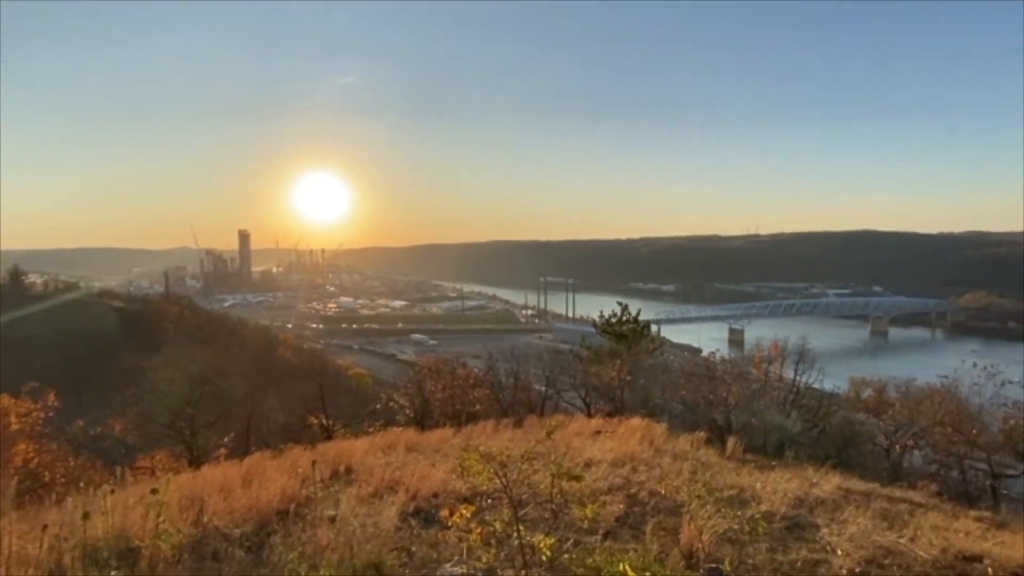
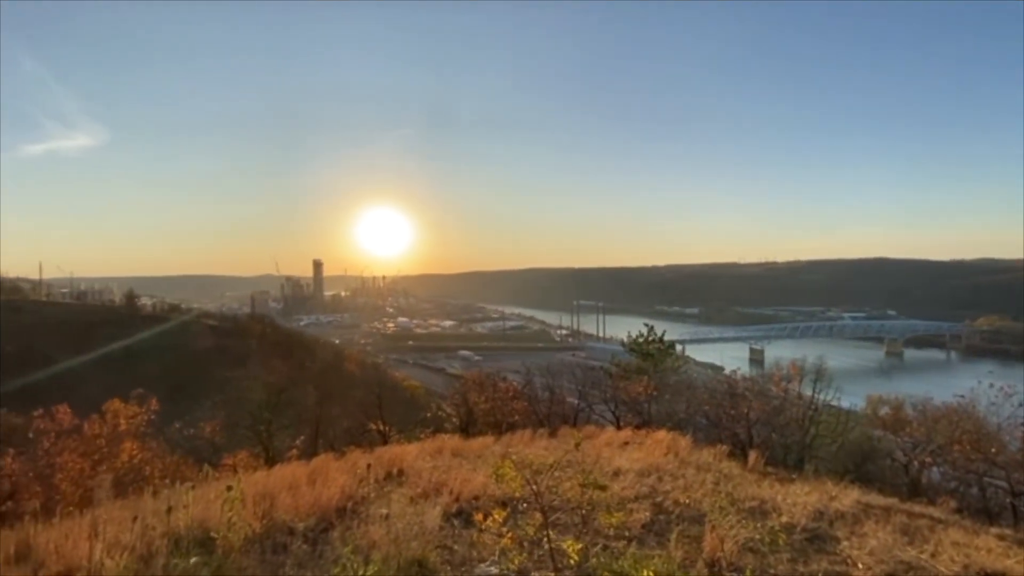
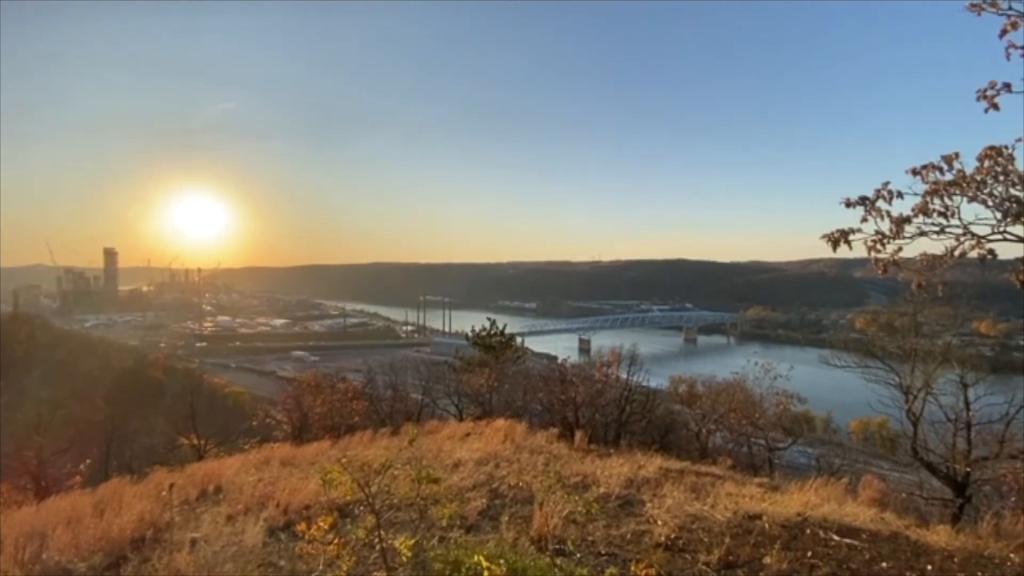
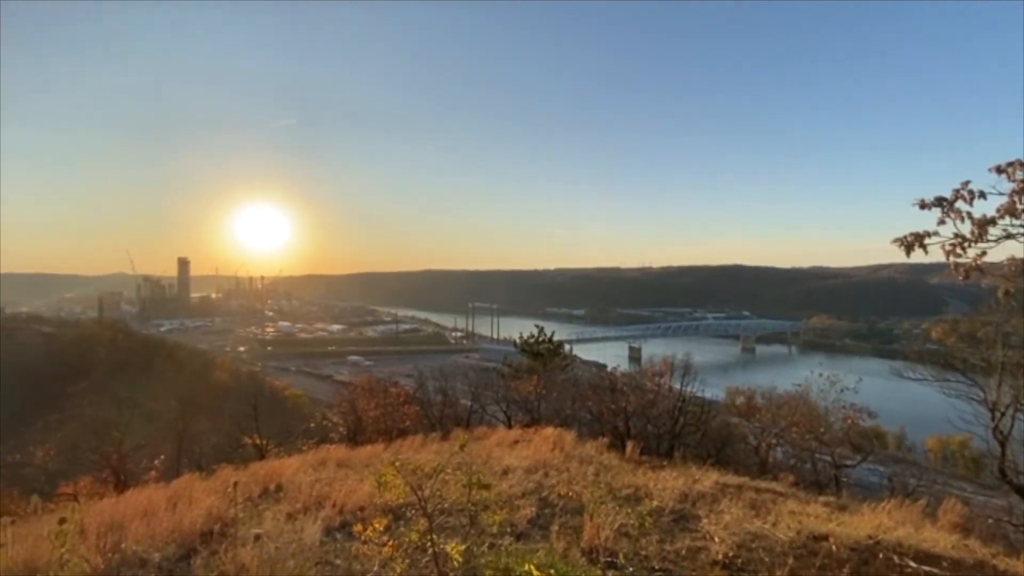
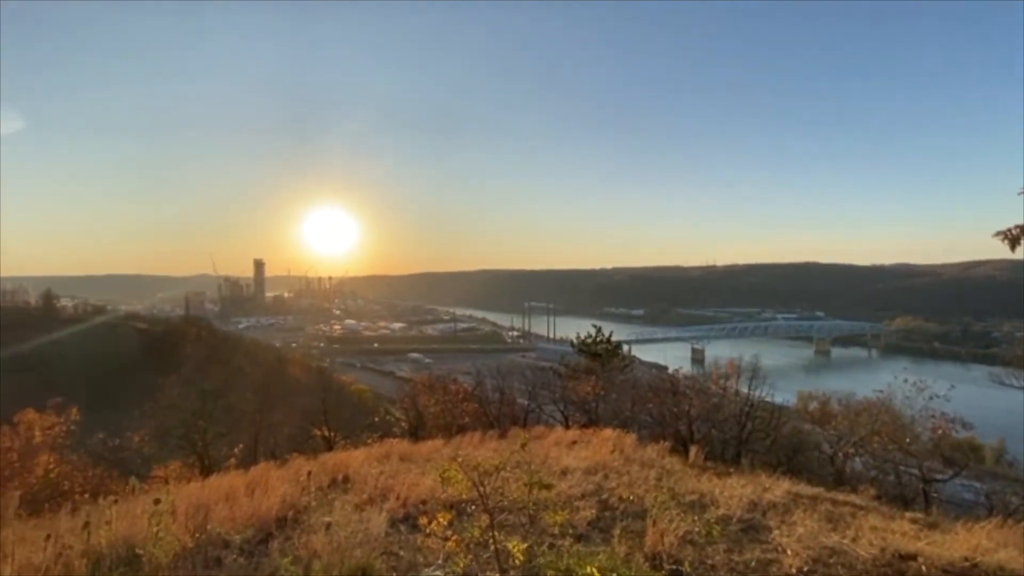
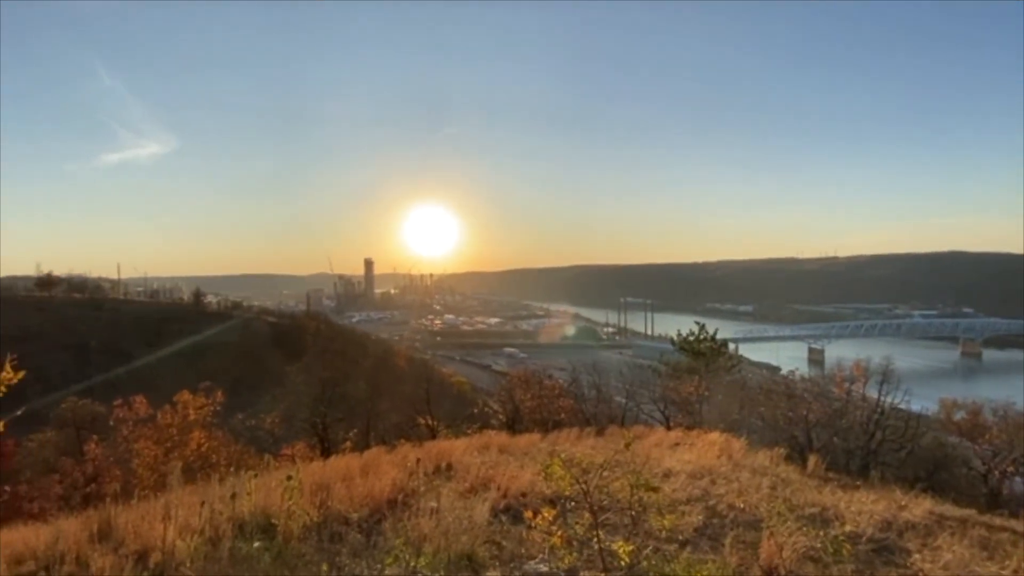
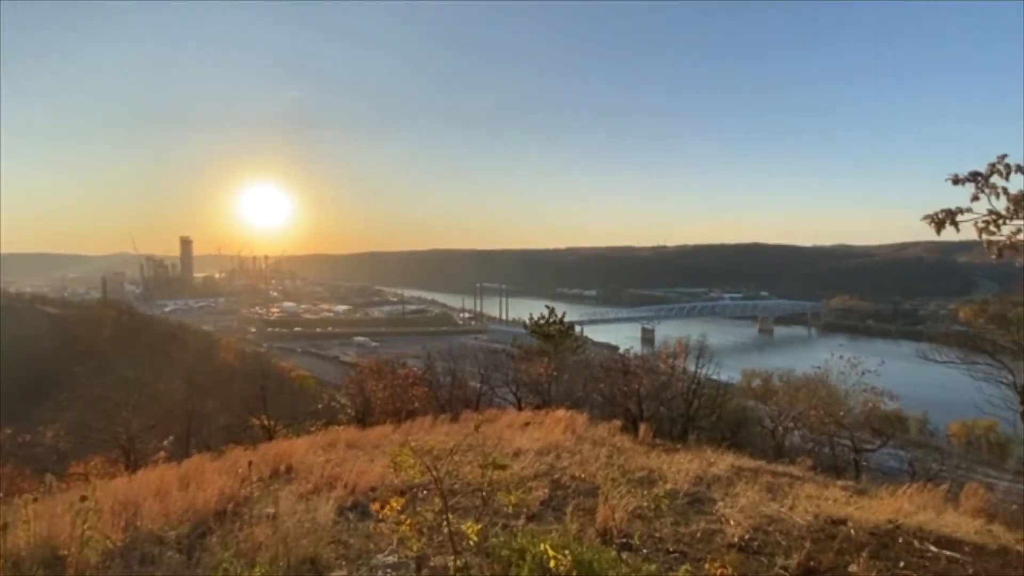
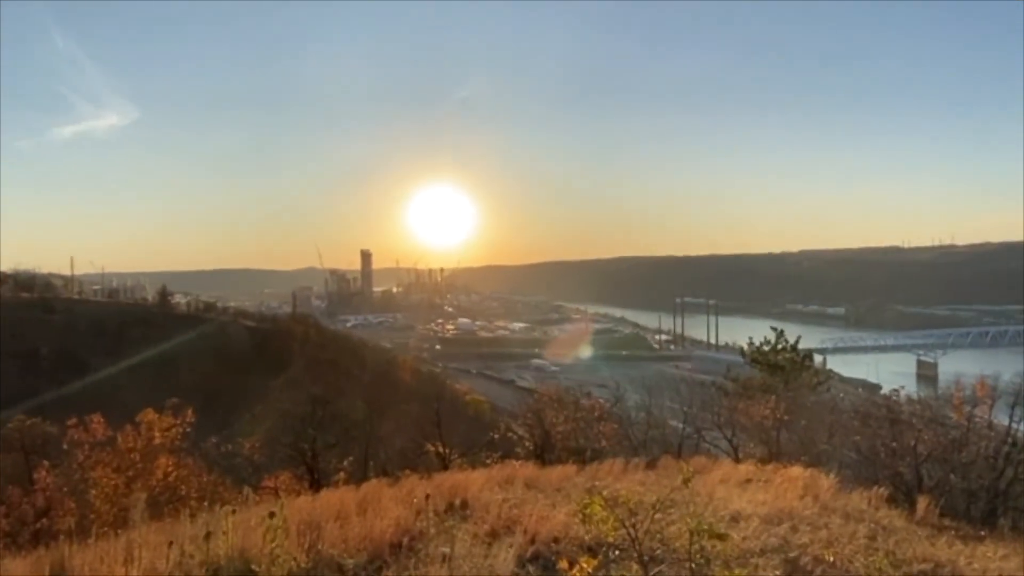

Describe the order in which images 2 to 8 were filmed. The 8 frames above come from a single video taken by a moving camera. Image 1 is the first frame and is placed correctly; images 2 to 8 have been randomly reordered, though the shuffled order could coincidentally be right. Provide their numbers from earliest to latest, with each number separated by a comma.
7, 3, 4, 5, 2, 6, 8
